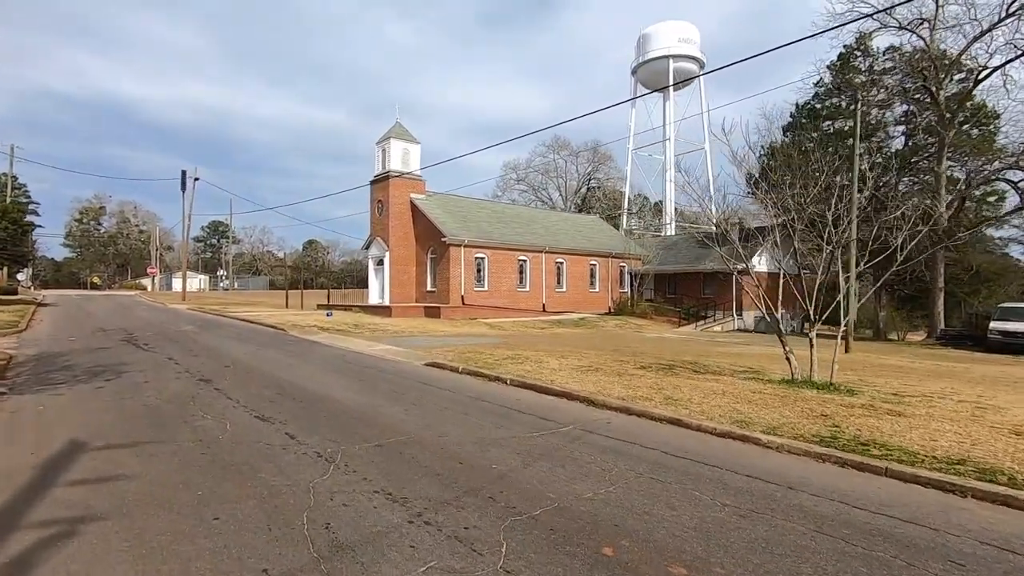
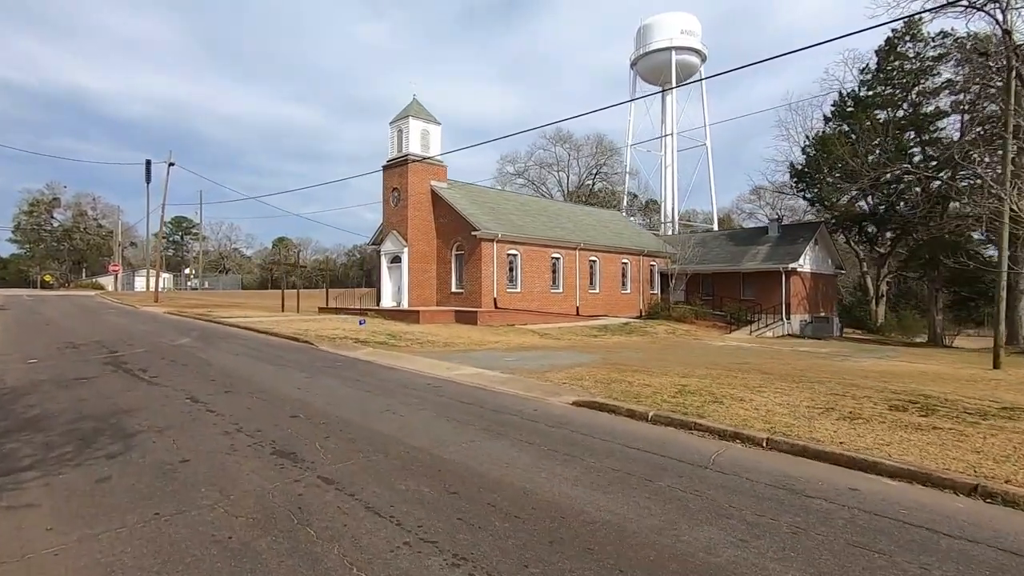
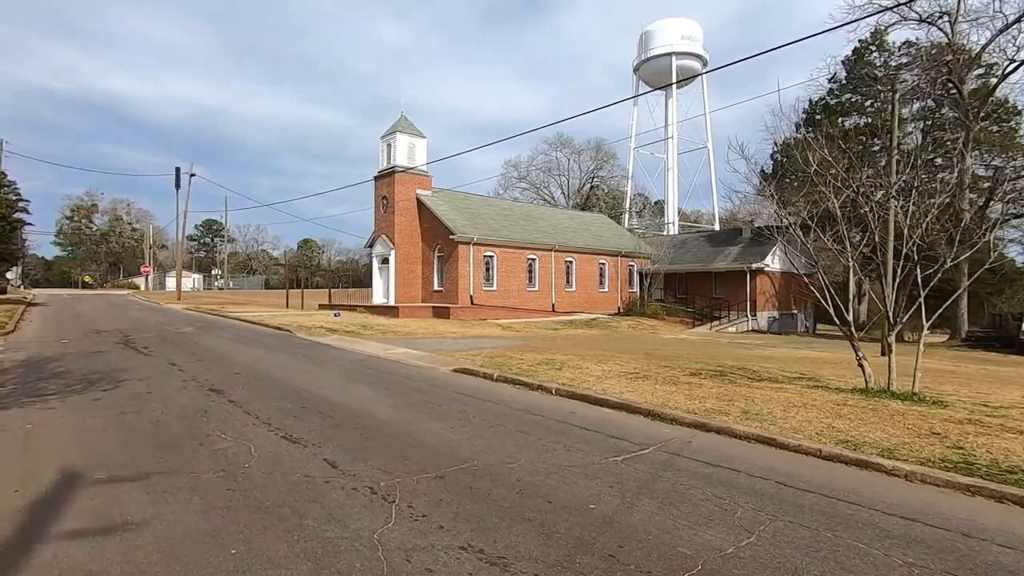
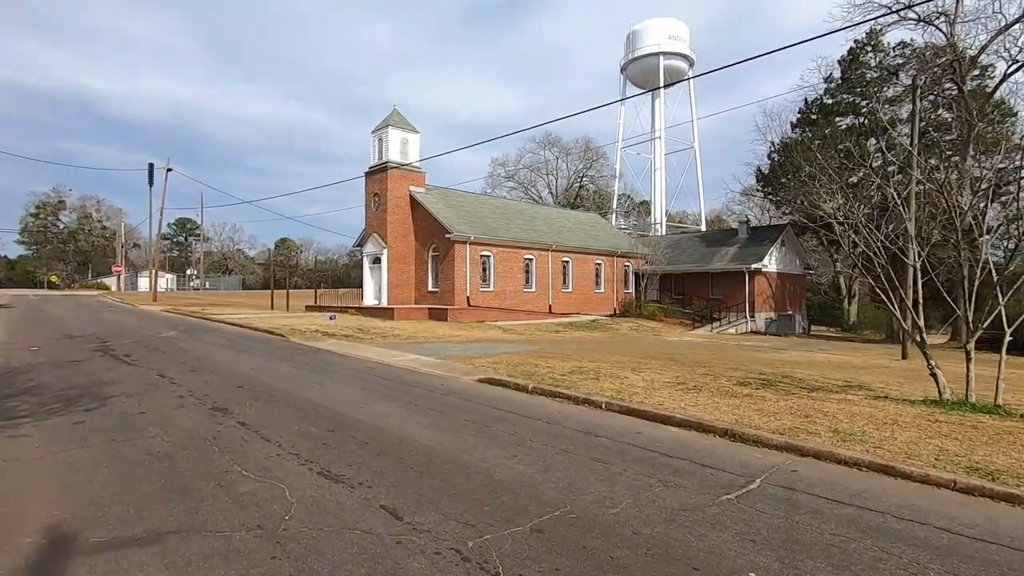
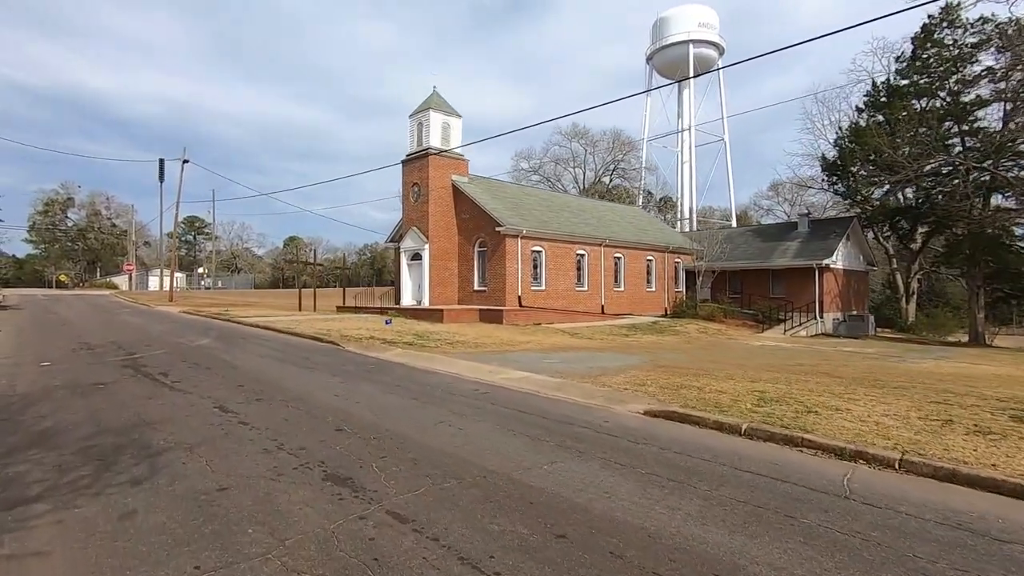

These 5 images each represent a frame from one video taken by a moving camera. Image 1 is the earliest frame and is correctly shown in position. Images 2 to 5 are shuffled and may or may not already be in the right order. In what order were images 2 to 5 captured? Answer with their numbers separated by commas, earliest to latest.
3, 4, 2, 5
